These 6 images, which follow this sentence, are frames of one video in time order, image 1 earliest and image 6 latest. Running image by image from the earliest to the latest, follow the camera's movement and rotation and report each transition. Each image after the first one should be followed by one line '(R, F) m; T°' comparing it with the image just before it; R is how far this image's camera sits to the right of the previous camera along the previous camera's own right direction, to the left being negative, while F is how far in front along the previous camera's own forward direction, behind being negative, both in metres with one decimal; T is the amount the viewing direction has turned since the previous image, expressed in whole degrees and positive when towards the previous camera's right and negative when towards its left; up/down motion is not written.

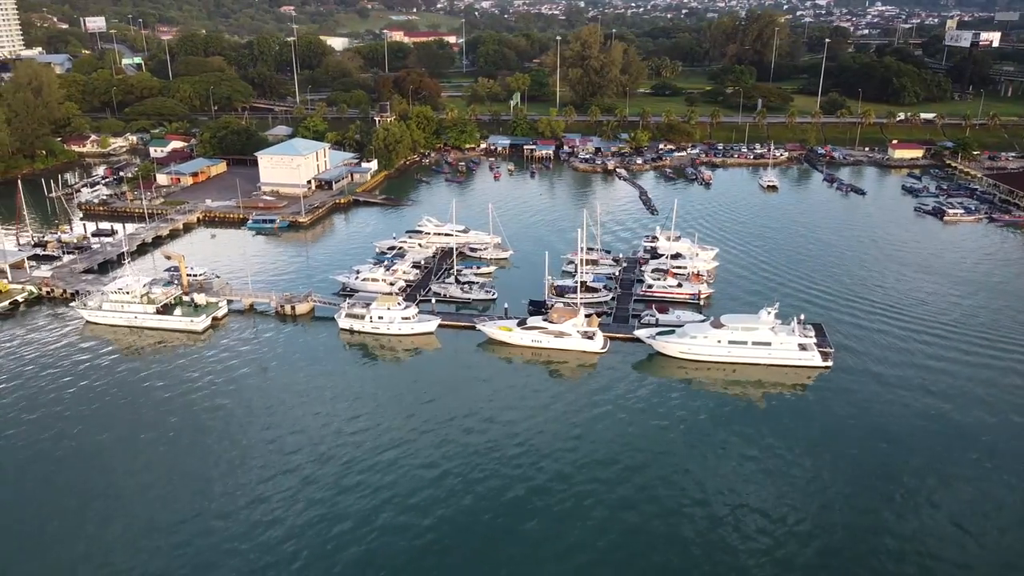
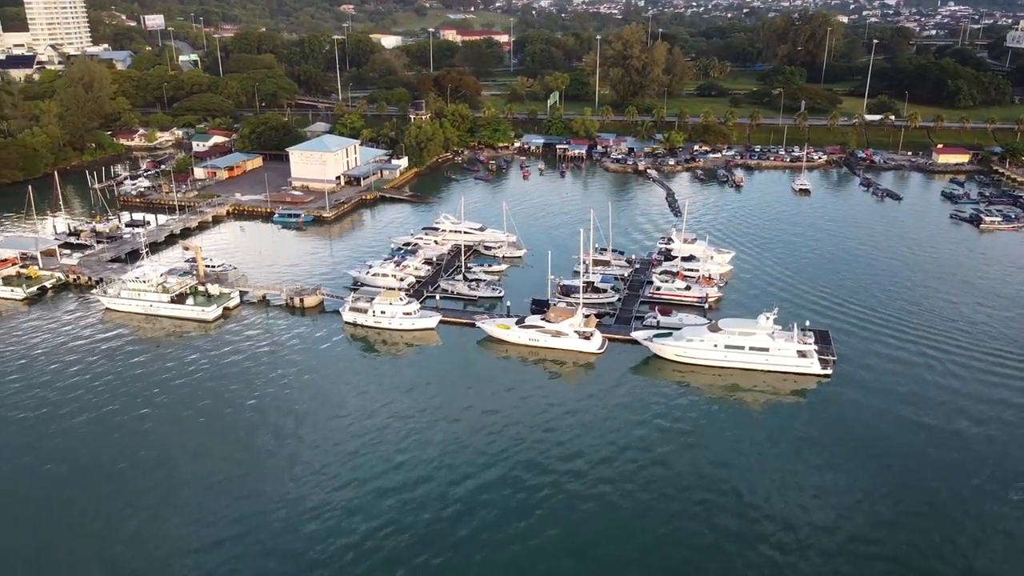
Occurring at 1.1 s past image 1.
(+2.1, 0.0) m; -4°
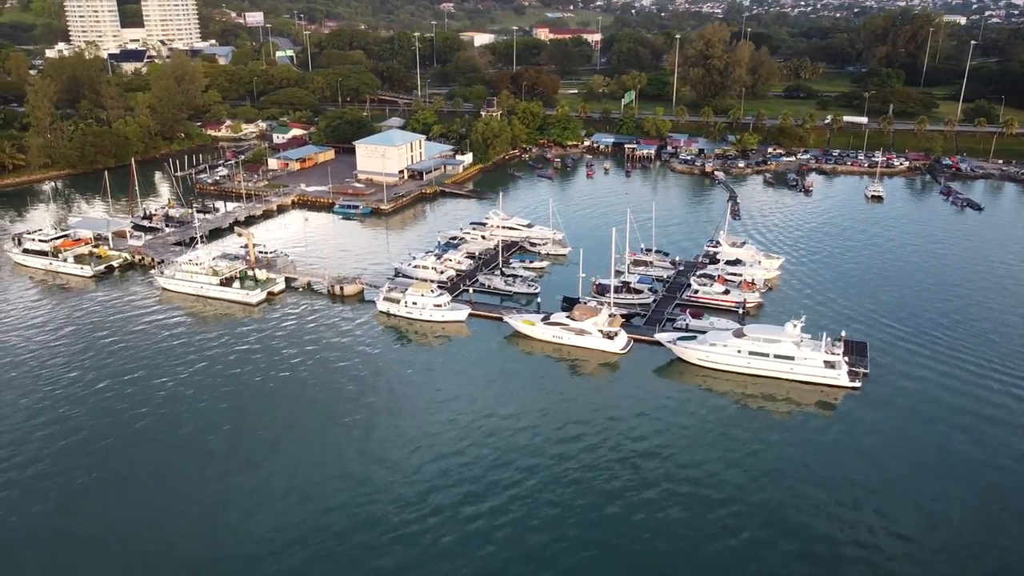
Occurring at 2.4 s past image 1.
(+2.4, 0.0) m; -6°
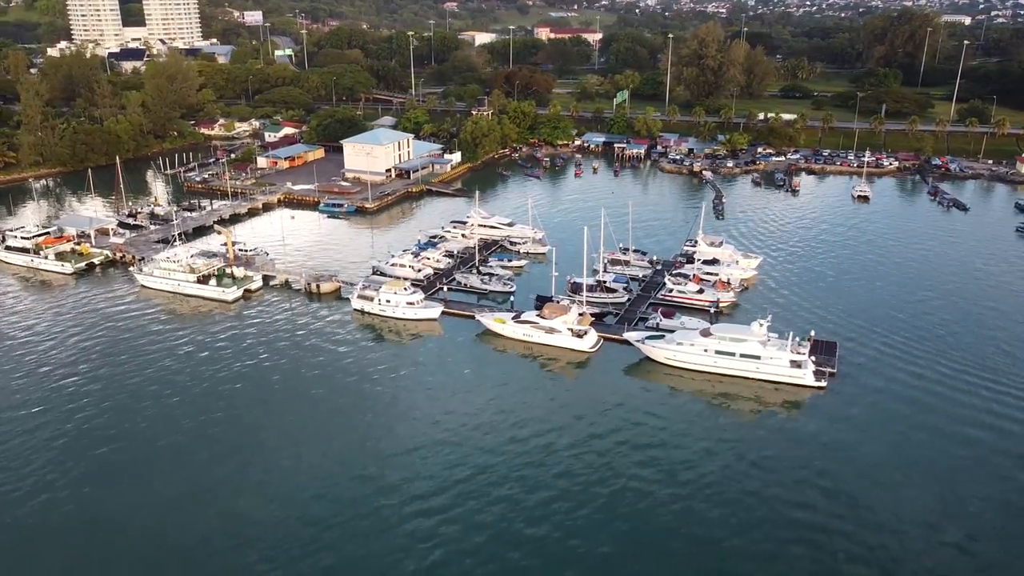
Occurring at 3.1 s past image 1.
(+1.4, -0.1) m; 0°
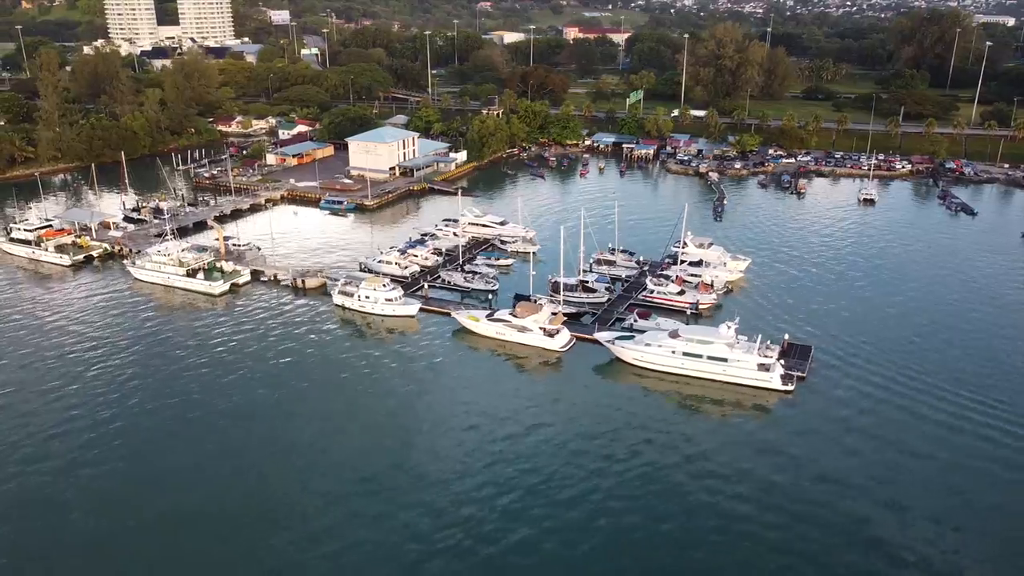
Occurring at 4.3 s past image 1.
(+2.4, -0.1) m; -2°
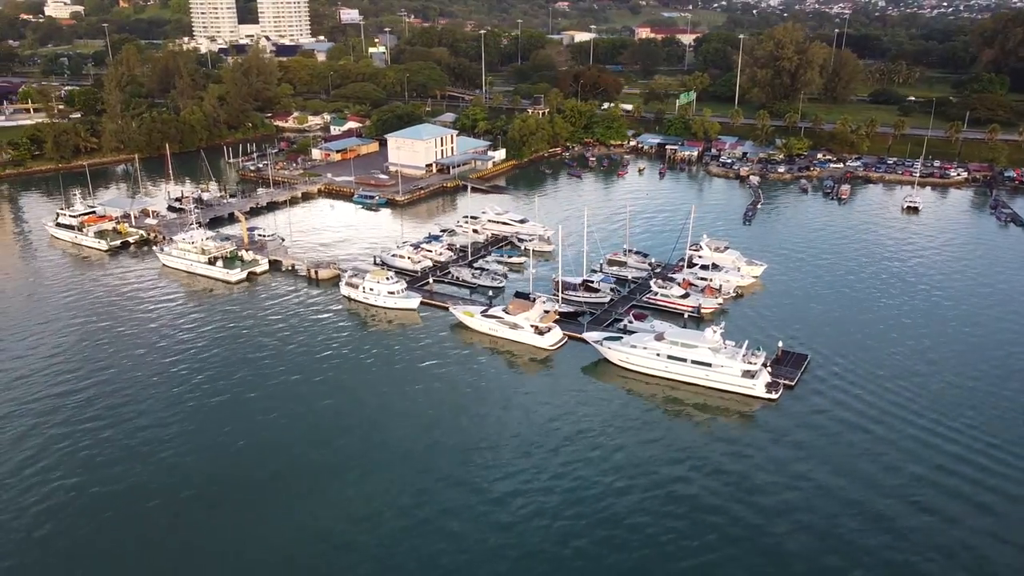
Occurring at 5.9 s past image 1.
(+3.1, -0.1) m; -5°
